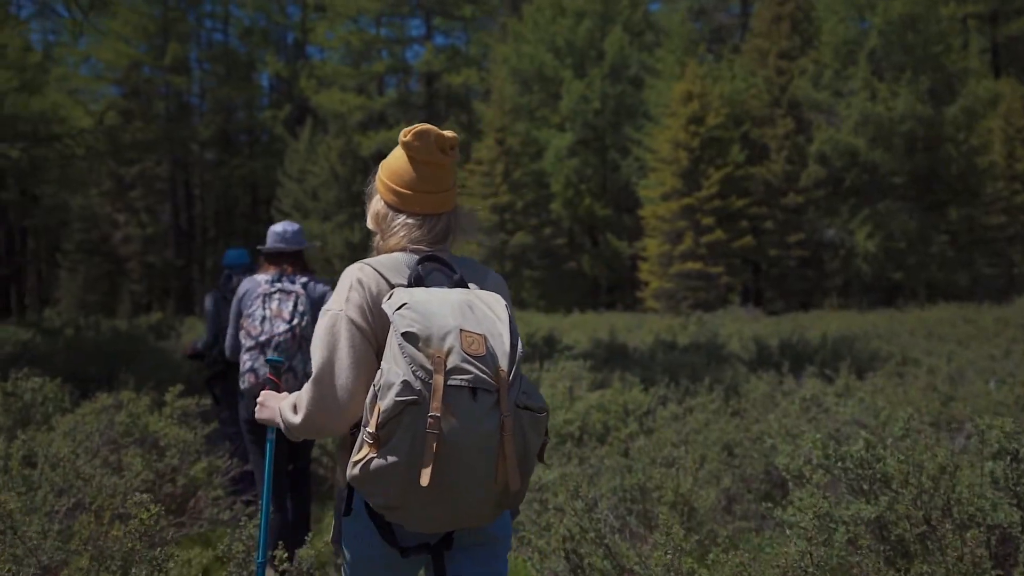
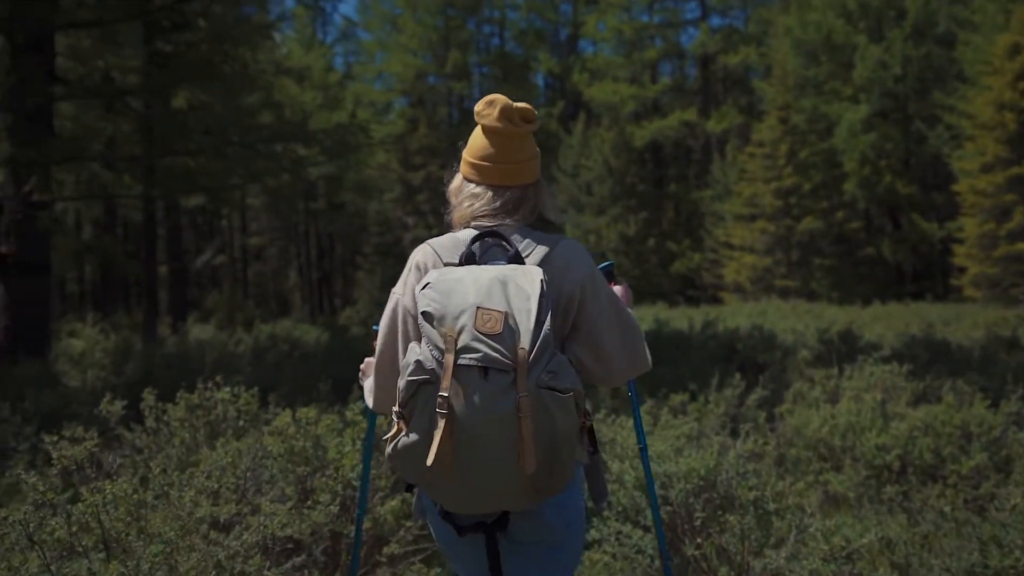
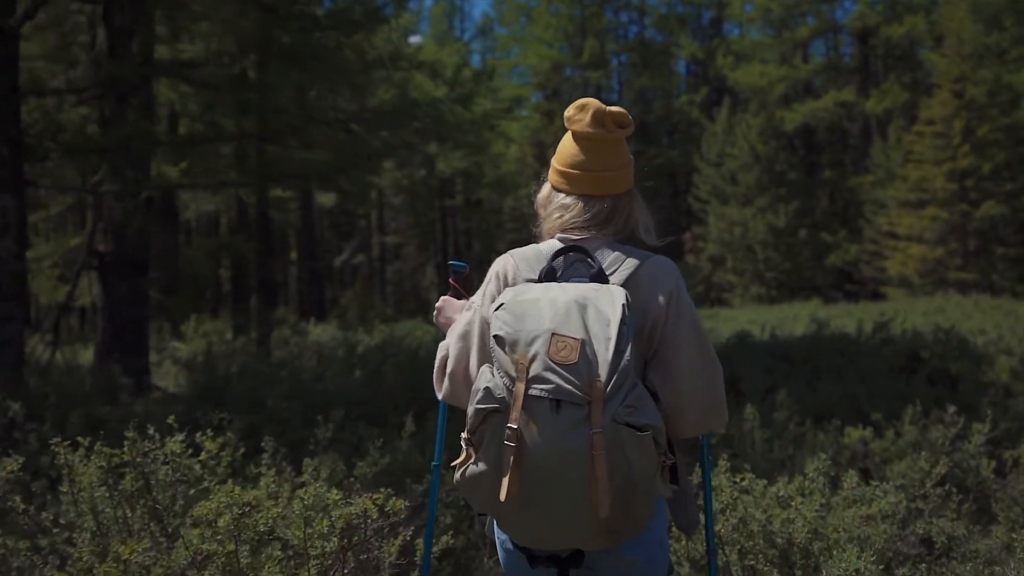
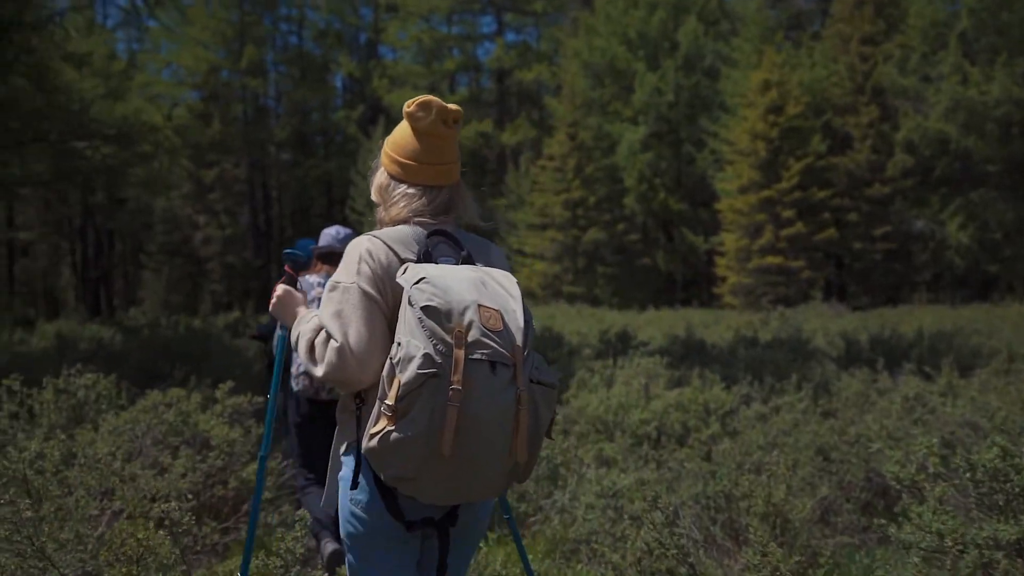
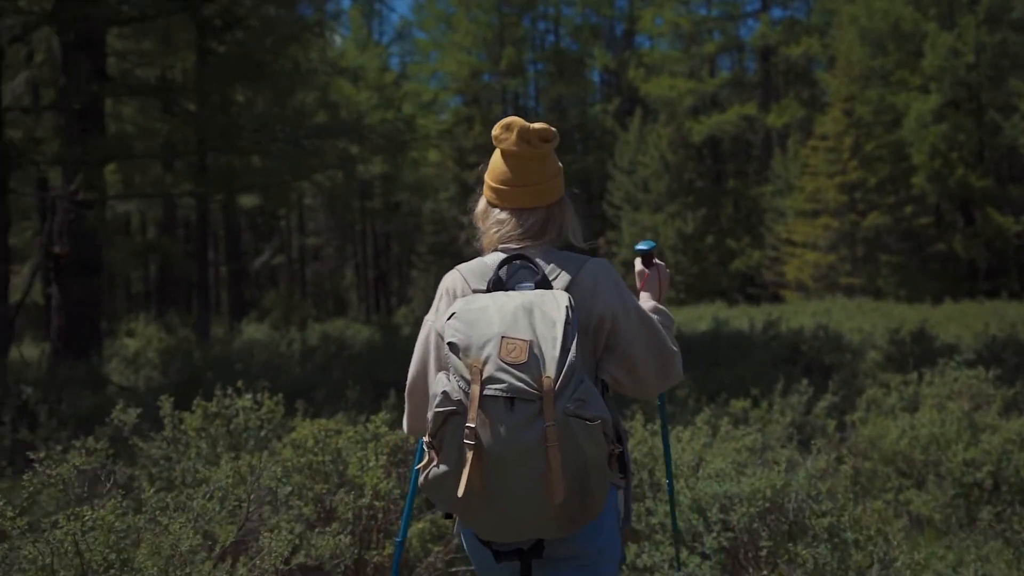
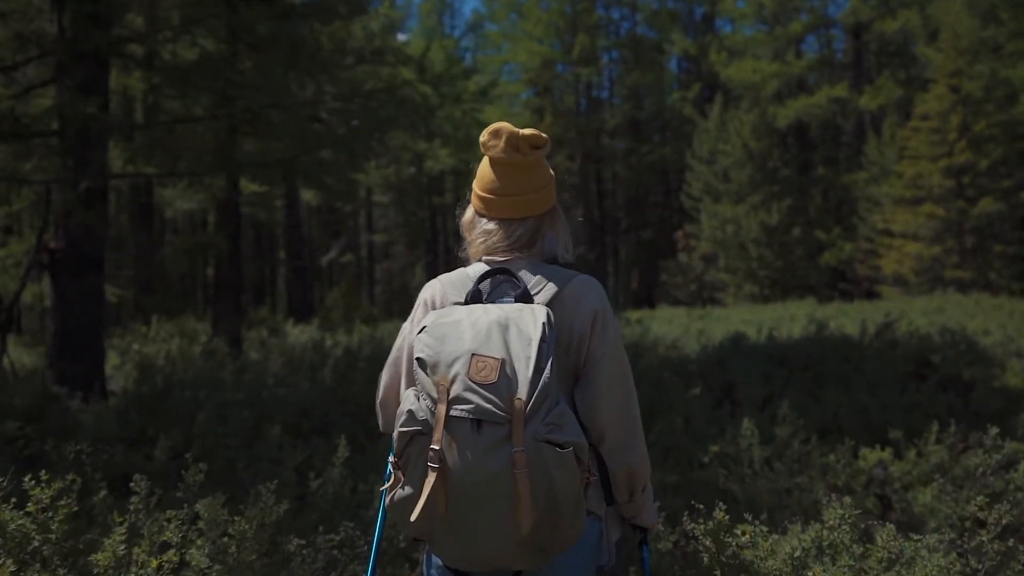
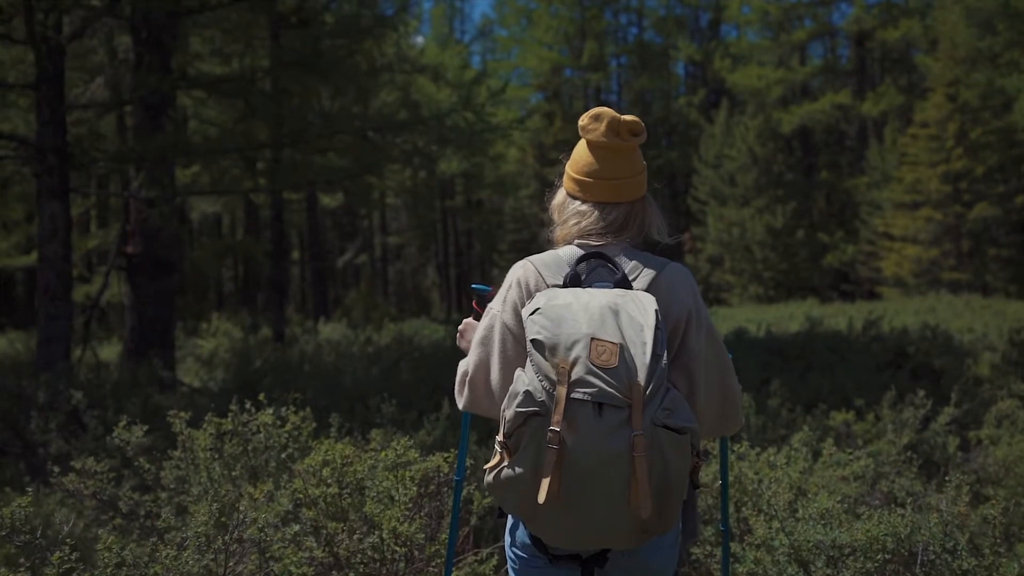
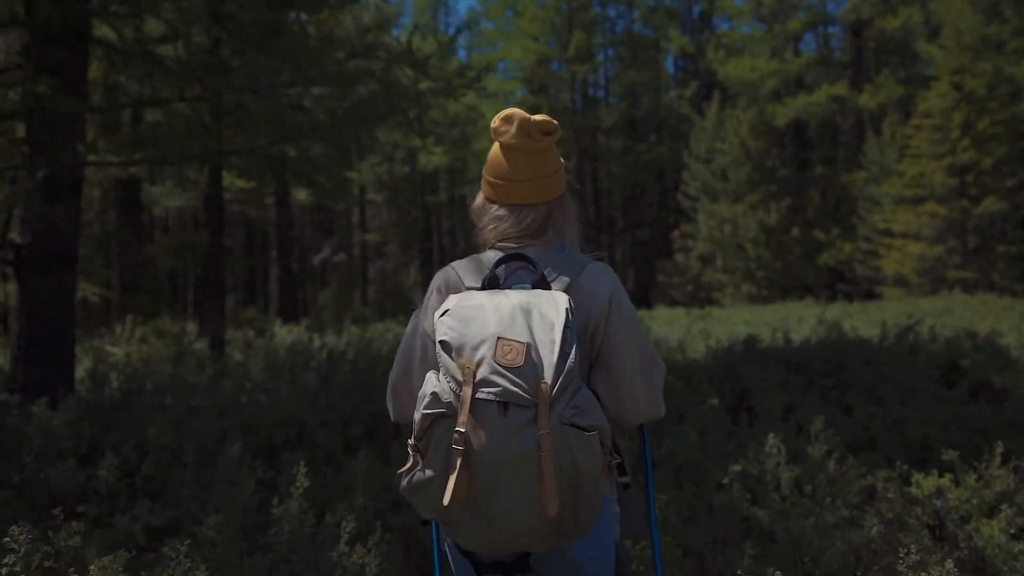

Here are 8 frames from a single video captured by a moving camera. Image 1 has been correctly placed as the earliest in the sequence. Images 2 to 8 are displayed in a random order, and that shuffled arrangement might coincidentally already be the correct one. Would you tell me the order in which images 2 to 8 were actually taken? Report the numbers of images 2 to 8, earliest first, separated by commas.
4, 2, 5, 7, 3, 6, 8
